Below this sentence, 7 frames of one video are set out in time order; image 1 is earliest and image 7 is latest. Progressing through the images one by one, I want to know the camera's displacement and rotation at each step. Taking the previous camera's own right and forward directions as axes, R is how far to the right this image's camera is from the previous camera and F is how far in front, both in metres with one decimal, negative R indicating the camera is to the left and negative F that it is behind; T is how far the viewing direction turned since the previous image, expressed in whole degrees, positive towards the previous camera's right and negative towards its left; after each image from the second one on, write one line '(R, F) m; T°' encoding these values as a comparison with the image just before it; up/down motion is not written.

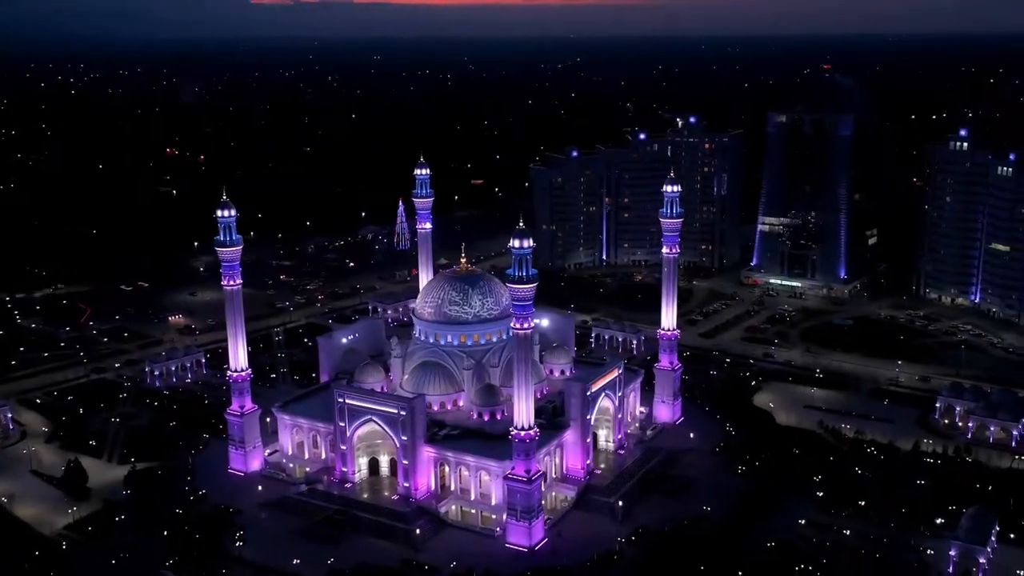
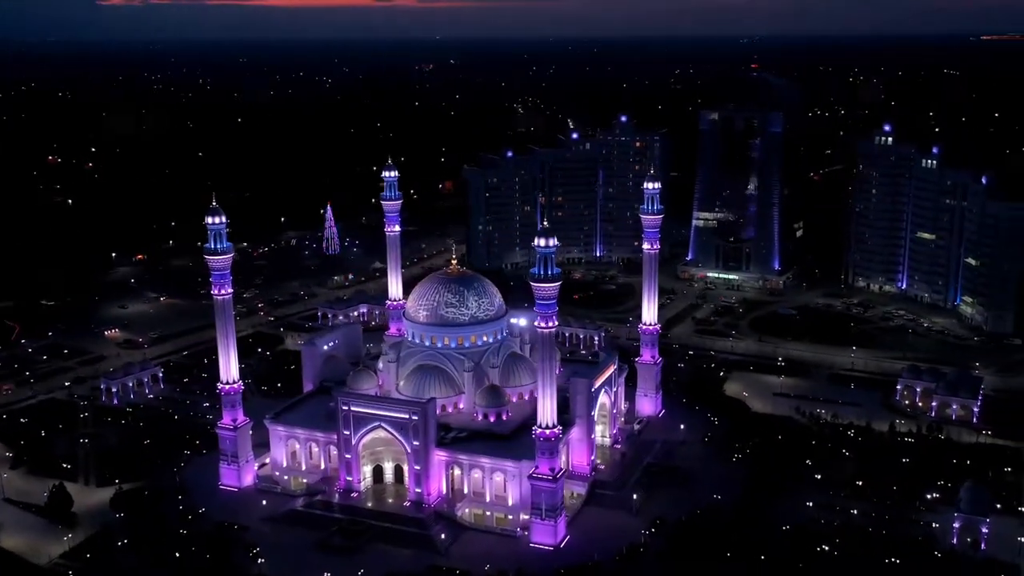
(-3.7, +0.3) m; +7°
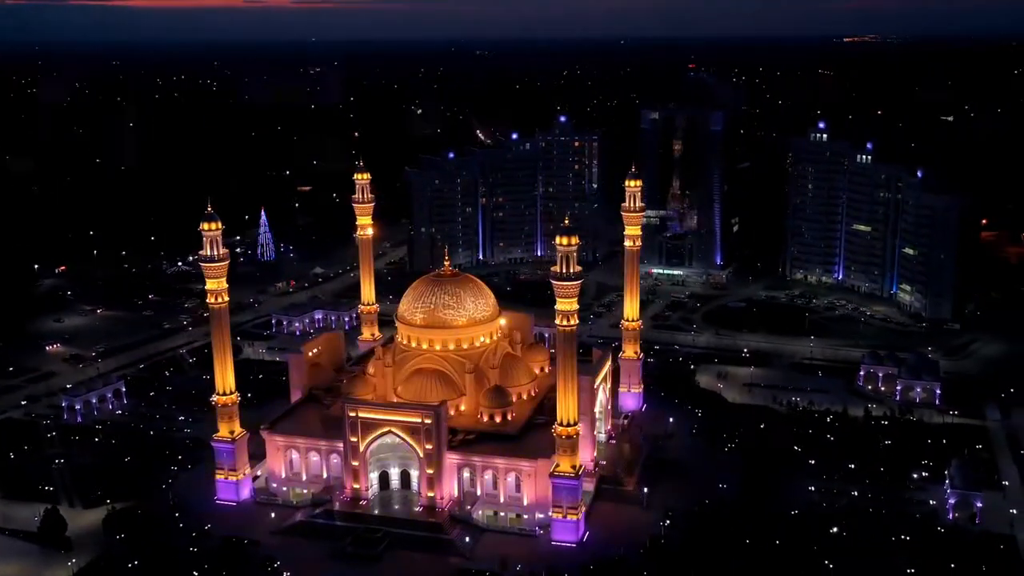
(-3.3, +0.2) m; +6°
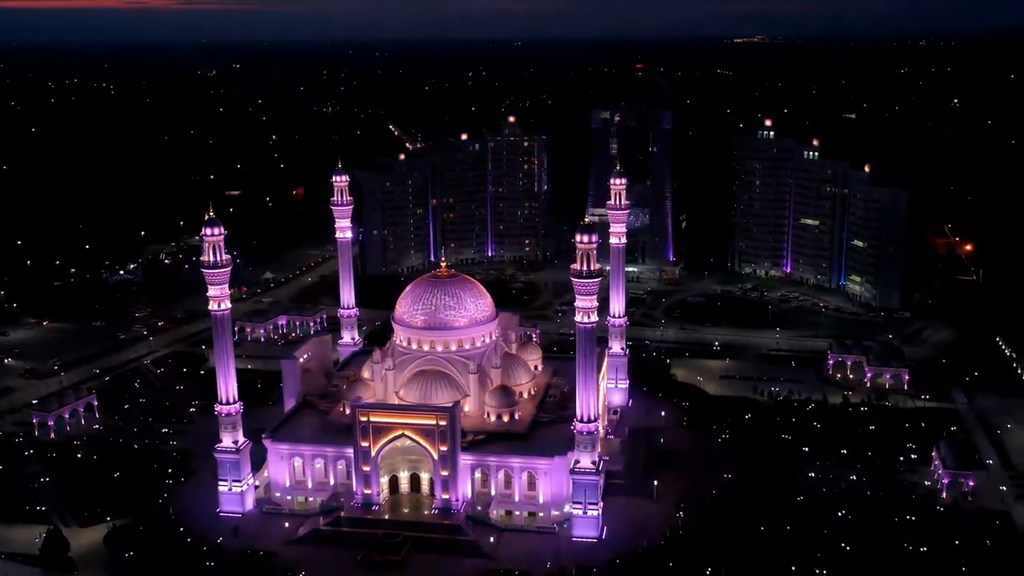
(-2.9, +0.1) m; +5°
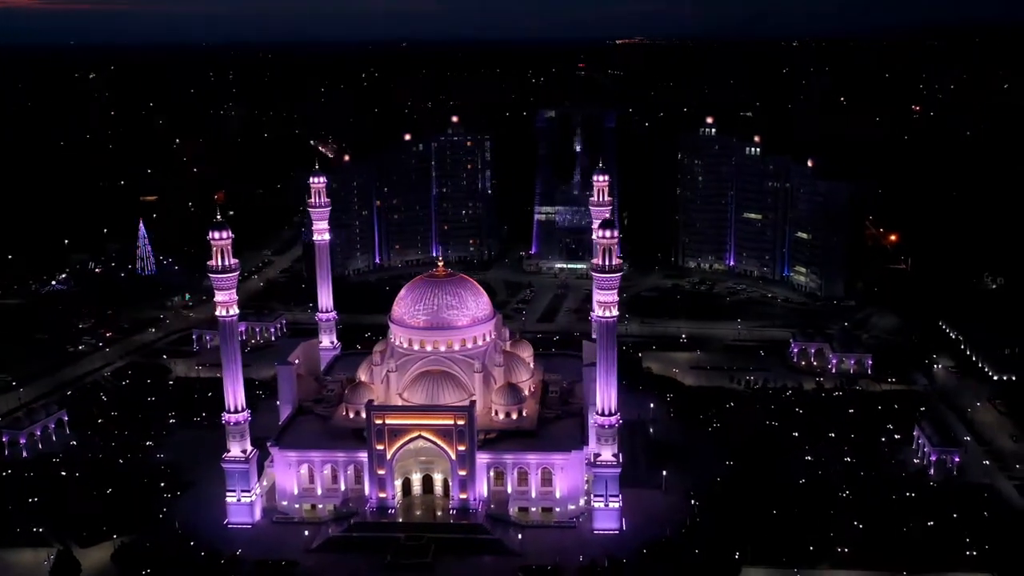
(-3.3, +0.1) m; +6°
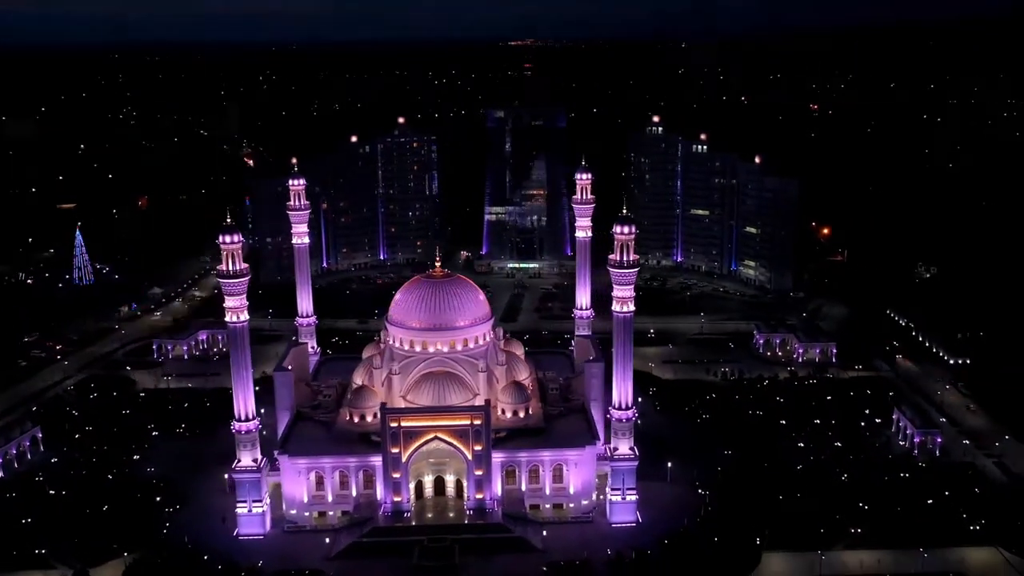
(-3.0, +0.1) m; +6°
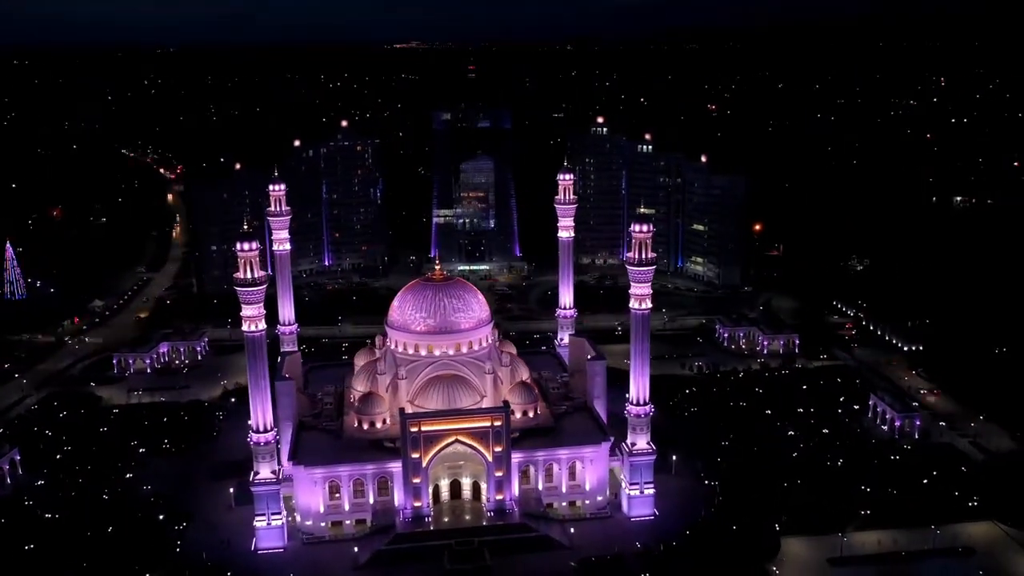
(-3.3, +0.1) m; +6°
